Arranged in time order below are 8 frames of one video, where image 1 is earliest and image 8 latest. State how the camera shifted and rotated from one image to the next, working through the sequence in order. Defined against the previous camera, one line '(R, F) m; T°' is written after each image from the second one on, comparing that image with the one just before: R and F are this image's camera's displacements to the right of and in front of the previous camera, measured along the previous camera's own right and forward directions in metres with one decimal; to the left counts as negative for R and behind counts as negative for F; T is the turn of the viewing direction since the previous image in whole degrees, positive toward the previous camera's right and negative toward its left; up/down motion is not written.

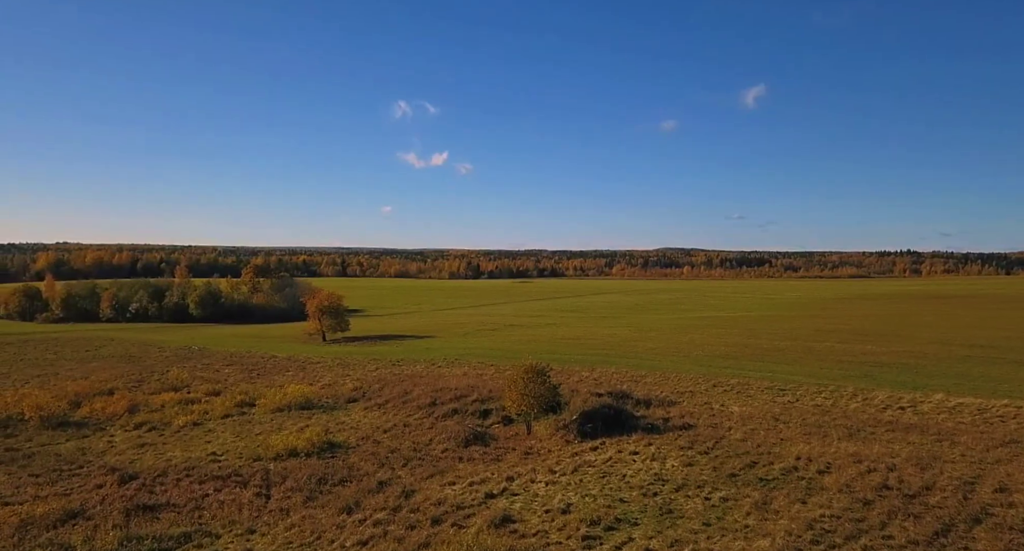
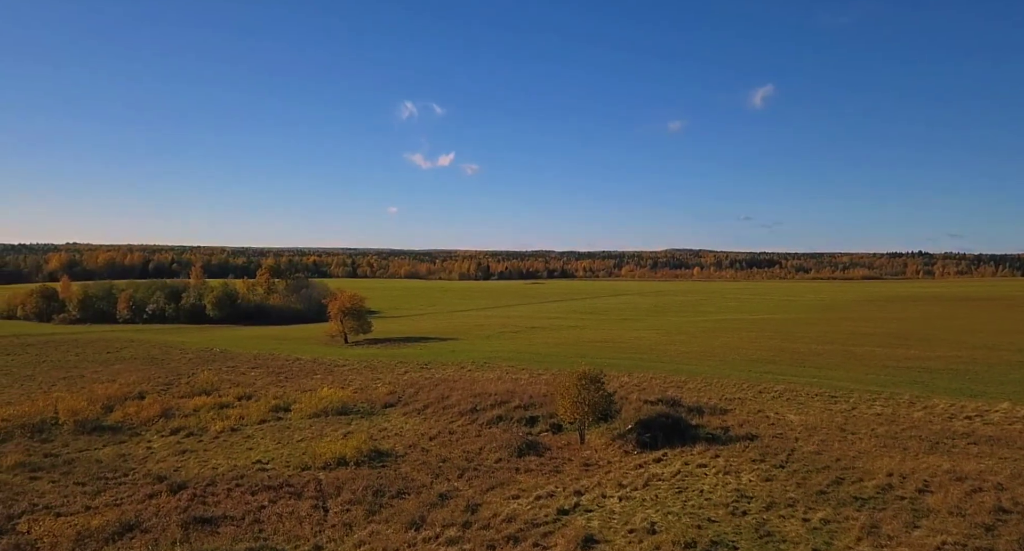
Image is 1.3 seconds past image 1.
(-1.0, +0.5) m; -1°
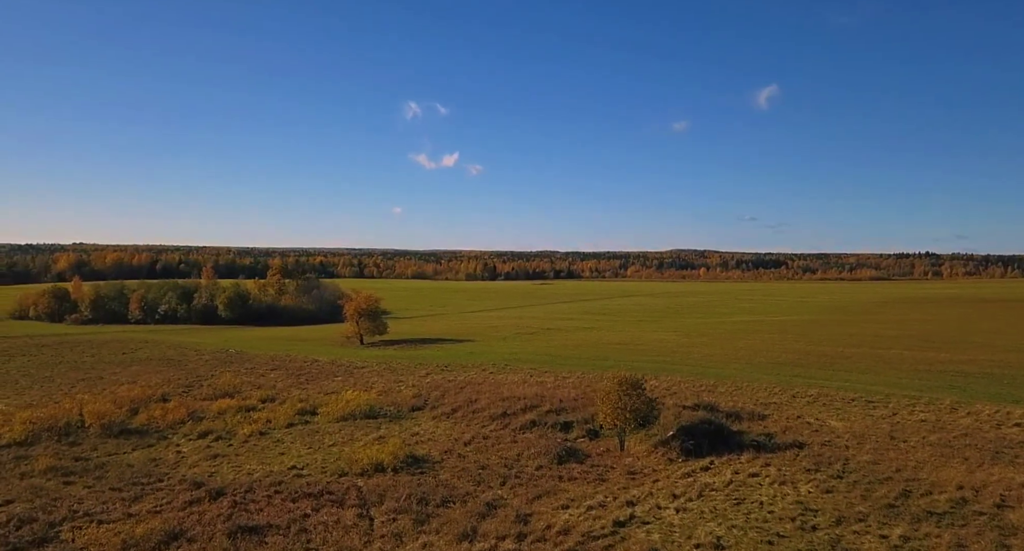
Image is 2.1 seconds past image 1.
(-0.7, +0.3) m; -1°
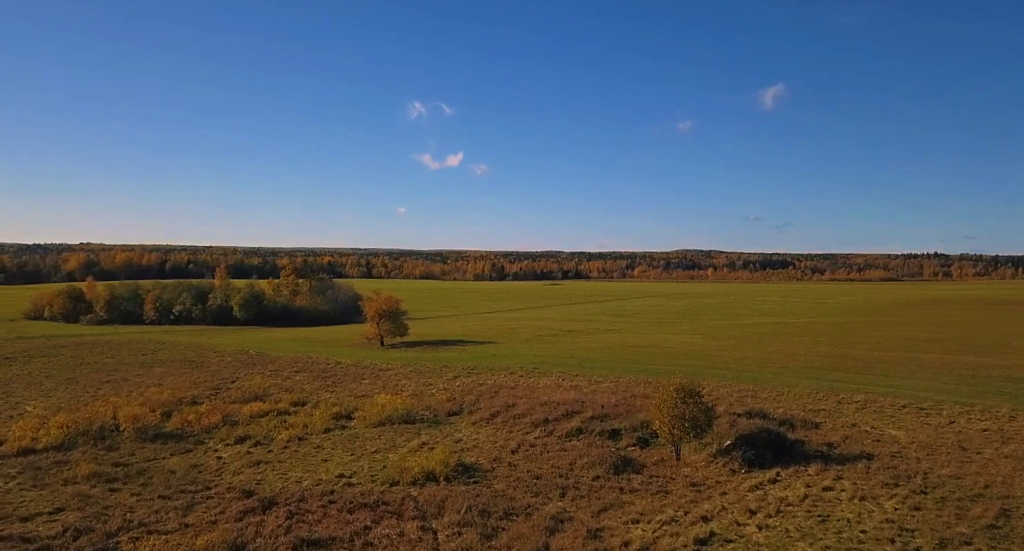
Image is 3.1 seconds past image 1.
(-1.0, +0.4) m; -1°
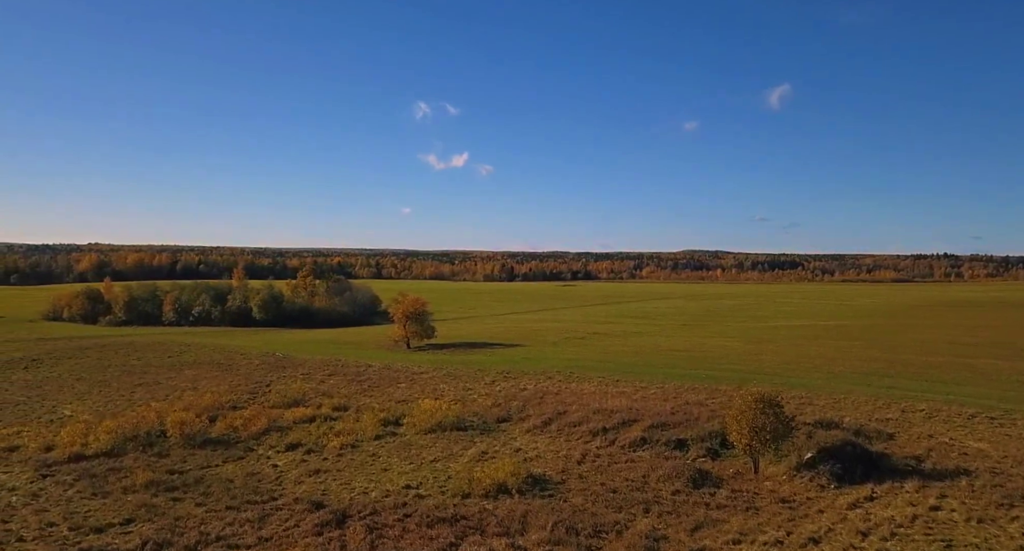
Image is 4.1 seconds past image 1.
(-1.3, +0.4) m; -1°
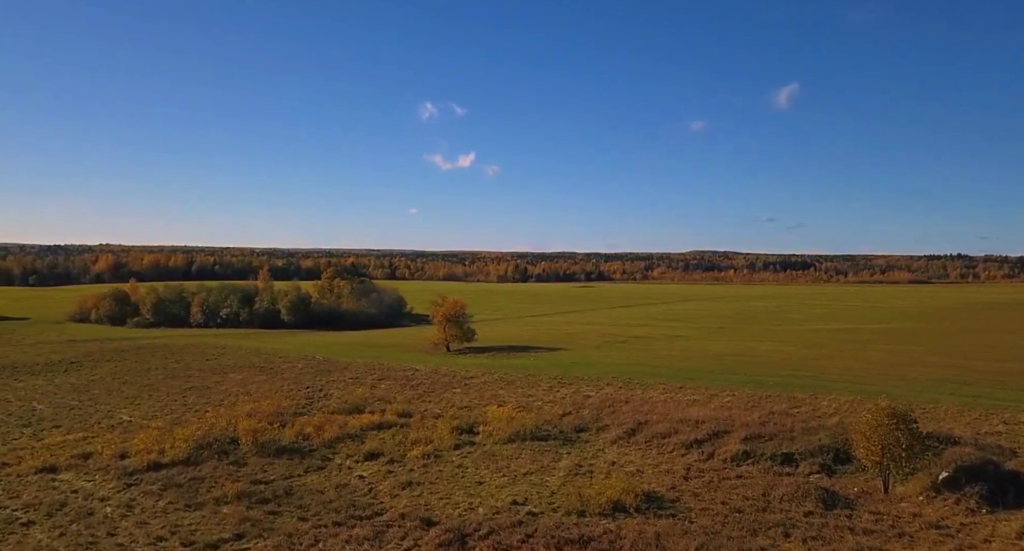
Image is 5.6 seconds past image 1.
(-2.1, +0.6) m; -2°
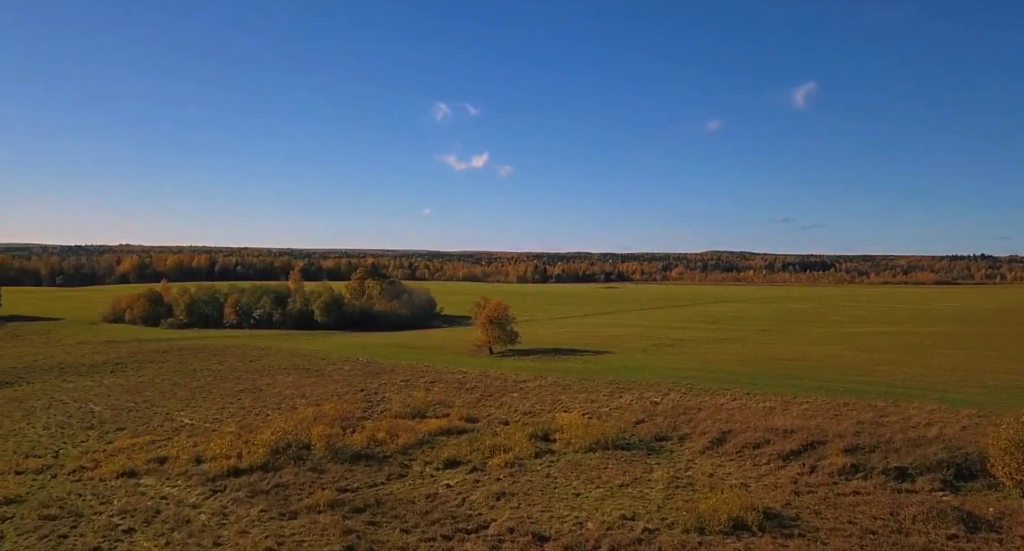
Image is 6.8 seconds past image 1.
(-1.9, +0.5) m; -2°
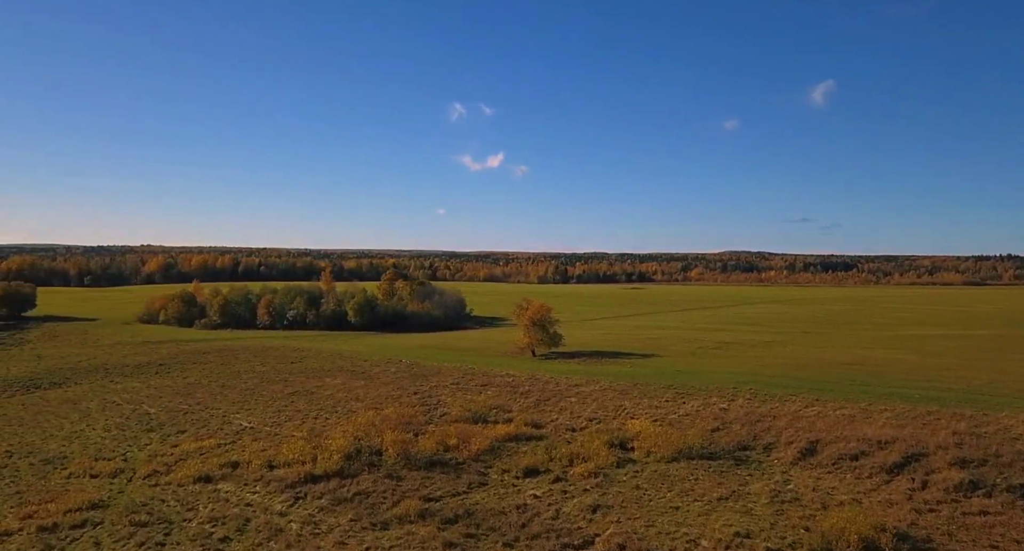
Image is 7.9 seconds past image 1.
(-1.8, +0.5) m; -2°
